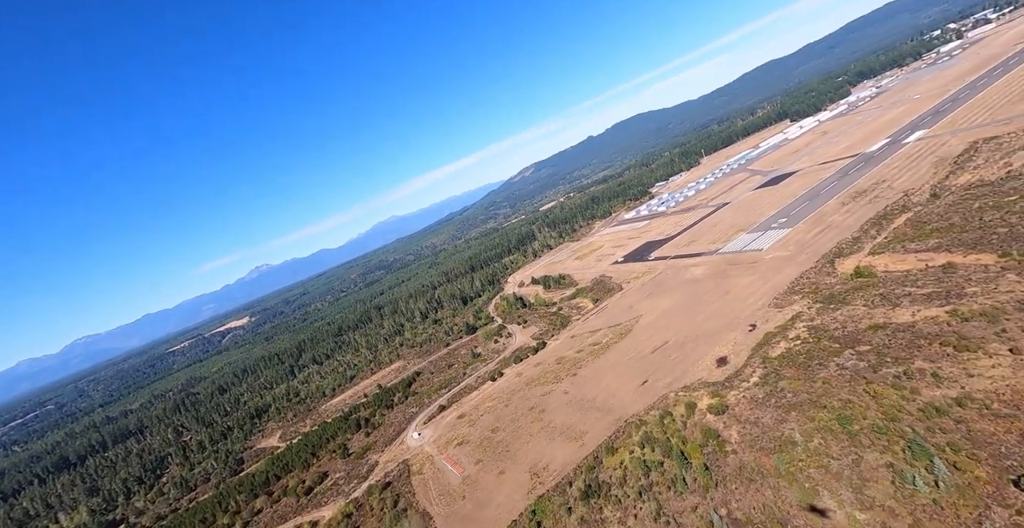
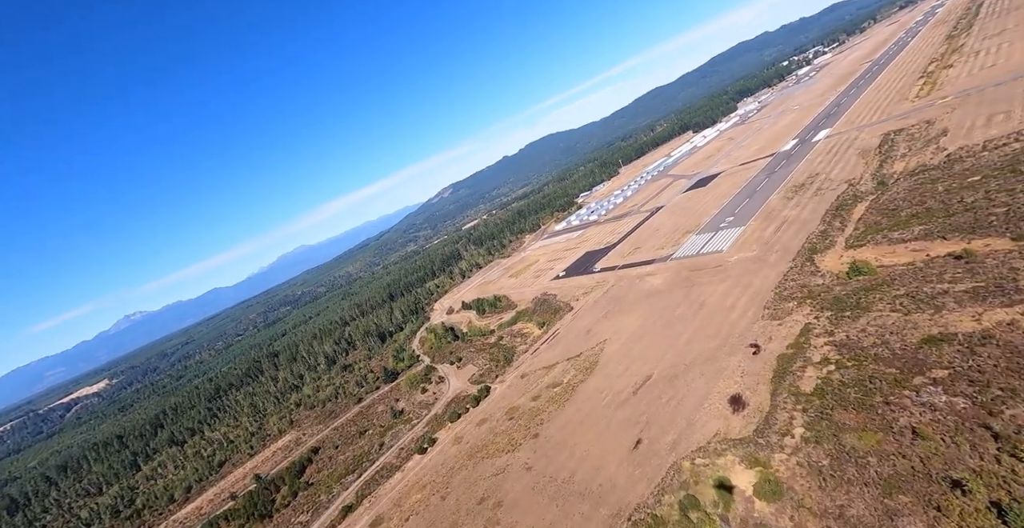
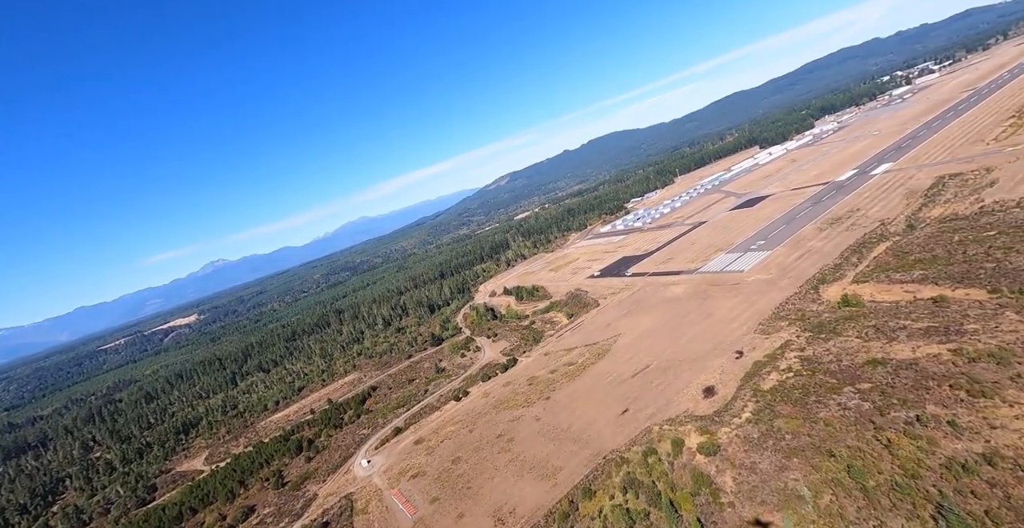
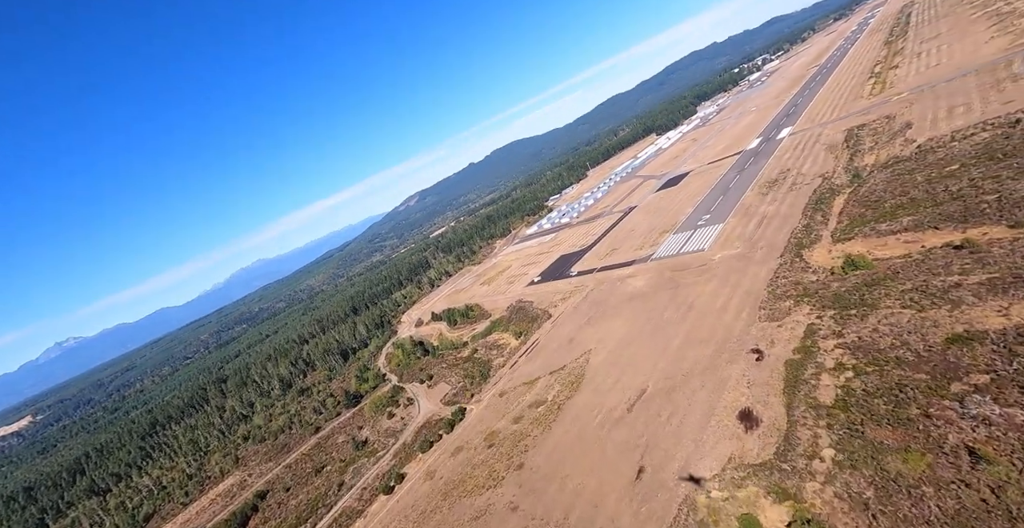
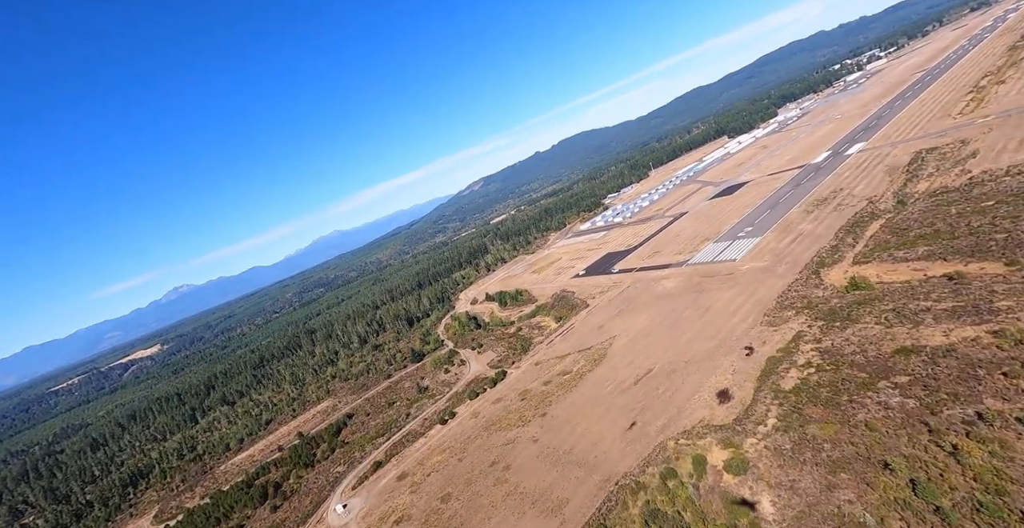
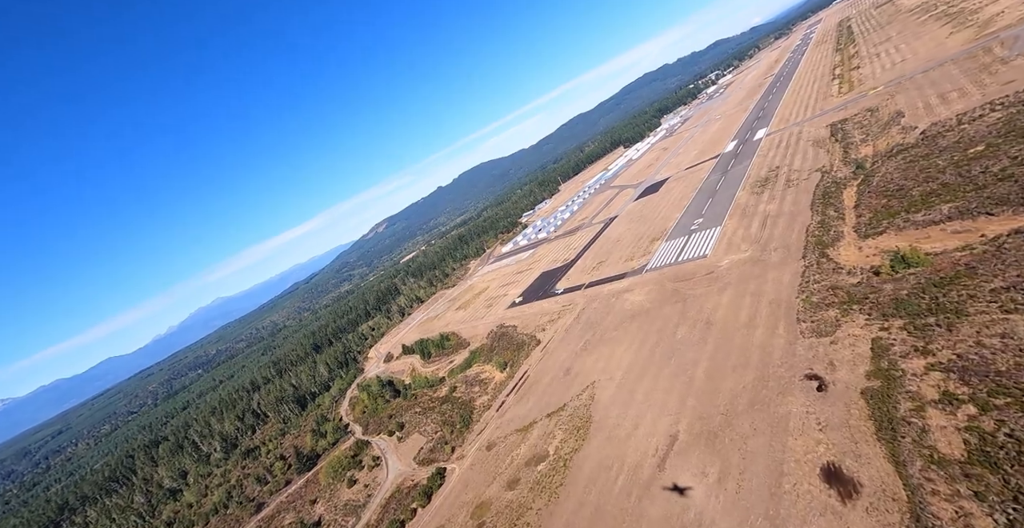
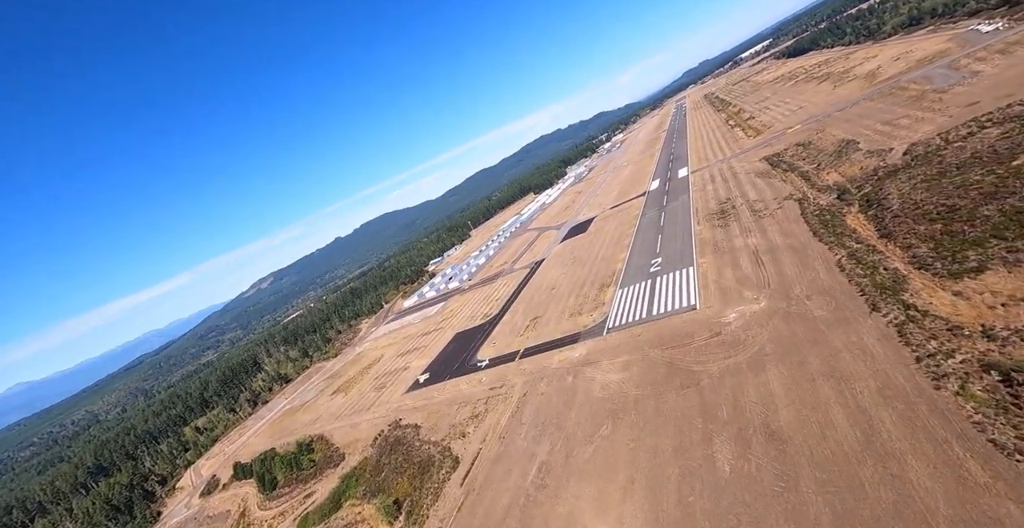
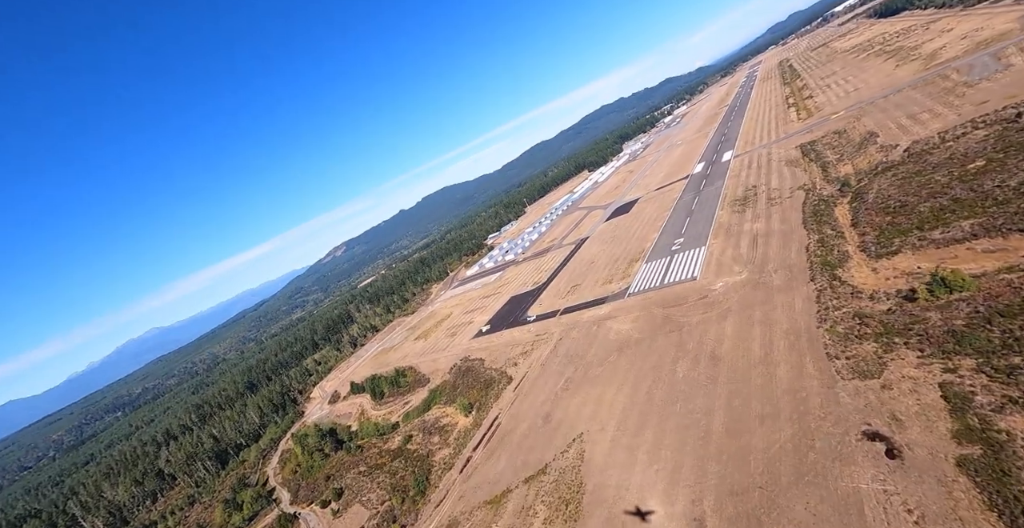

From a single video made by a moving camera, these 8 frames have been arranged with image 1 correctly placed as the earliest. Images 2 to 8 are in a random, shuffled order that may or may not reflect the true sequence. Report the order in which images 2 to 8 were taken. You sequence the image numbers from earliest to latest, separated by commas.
3, 5, 2, 4, 6, 8, 7
